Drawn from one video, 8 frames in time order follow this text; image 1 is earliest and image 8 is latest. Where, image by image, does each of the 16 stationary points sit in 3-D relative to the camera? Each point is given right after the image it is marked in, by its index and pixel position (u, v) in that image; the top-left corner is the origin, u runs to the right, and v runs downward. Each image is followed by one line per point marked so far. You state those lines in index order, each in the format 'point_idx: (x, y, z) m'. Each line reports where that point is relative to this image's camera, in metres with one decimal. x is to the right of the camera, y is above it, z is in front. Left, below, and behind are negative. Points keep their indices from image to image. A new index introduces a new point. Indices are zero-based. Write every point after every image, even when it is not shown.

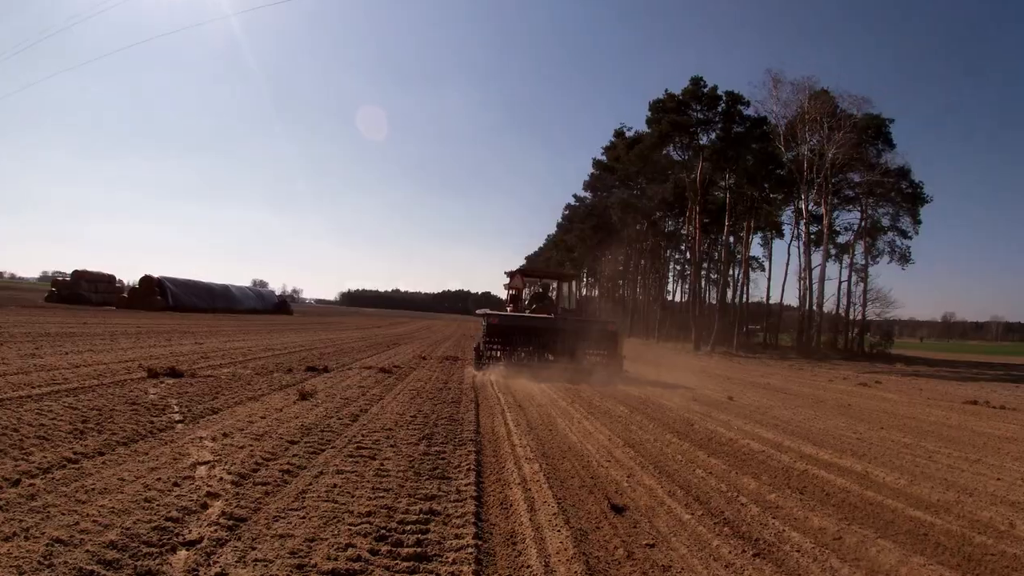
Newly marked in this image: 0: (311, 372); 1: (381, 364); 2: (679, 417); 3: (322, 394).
0: (-4.5, -1.9, +15.8) m
1: (-3.3, -1.9, +17.9) m
2: (+3.0, -2.3, +12.7) m
3: (-3.3, -1.8, +12.2) m
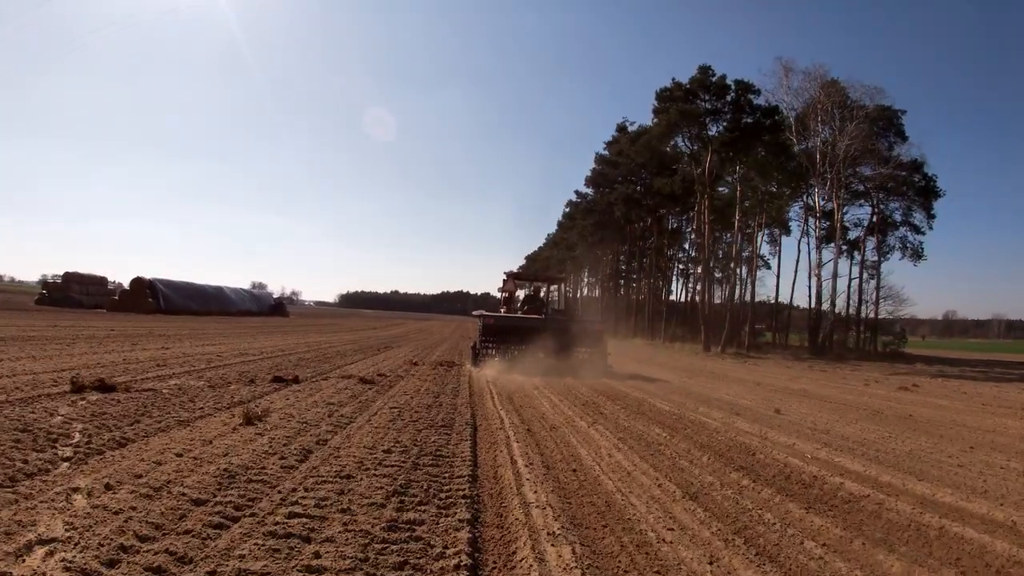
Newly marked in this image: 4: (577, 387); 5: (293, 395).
0: (-4.4, -1.8, +13.1) m
1: (-3.2, -1.8, +15.2) m
2: (+3.1, -2.2, +10.0) m
3: (-3.2, -1.7, +9.5) m
4: (+1.6, -2.2, +18.8) m
5: (-3.5, -1.7, +11.4) m
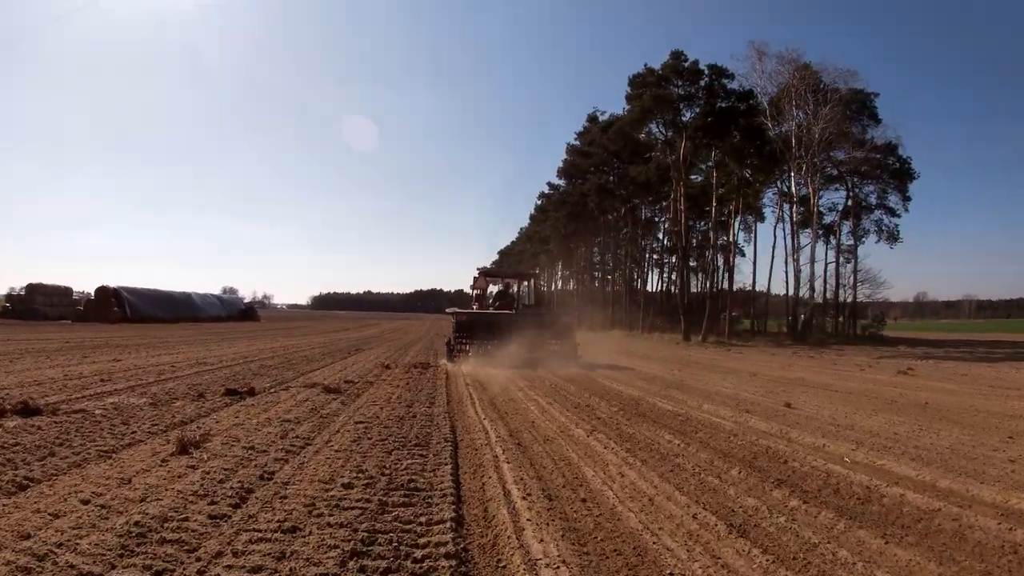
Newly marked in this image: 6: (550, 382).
0: (-4.6, -1.8, +11.5) m
1: (-3.5, -1.8, +13.6) m
2: (+3.0, -1.9, +8.7) m
3: (-3.3, -1.7, +7.9) m
4: (+1.2, -2.0, +17.4) m
5: (-3.7, -1.7, +9.9) m
6: (+0.8, -2.0, +16.3) m
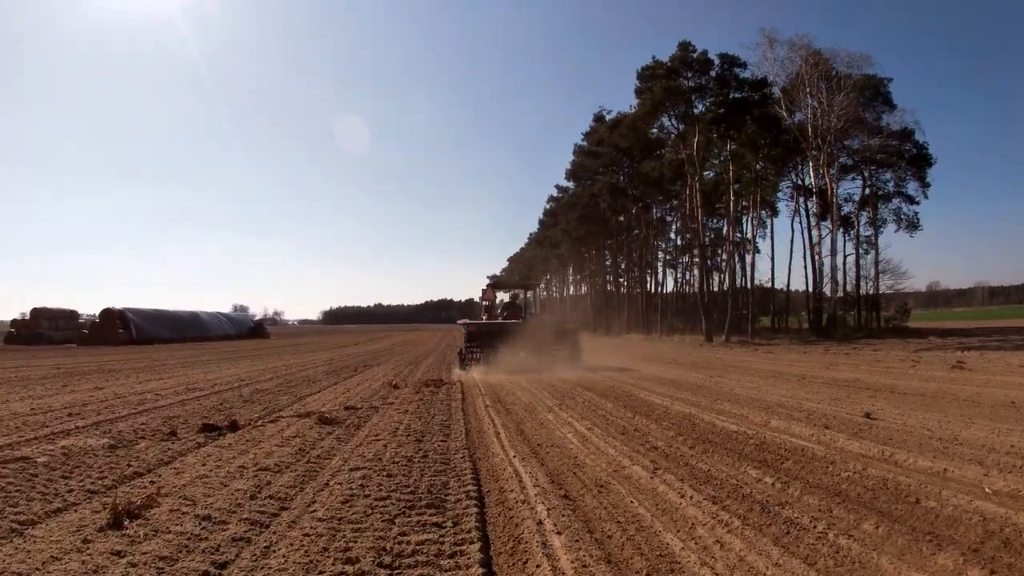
0: (-4.2, -2.0, +9.7) m
1: (-3.1, -2.0, +11.7) m
2: (+3.4, -1.8, +6.7) m
3: (-2.9, -1.8, +6.1) m
4: (+1.7, -2.1, +15.5) m
5: (-3.3, -1.9, +8.0) m
6: (+1.2, -2.0, +14.4) m
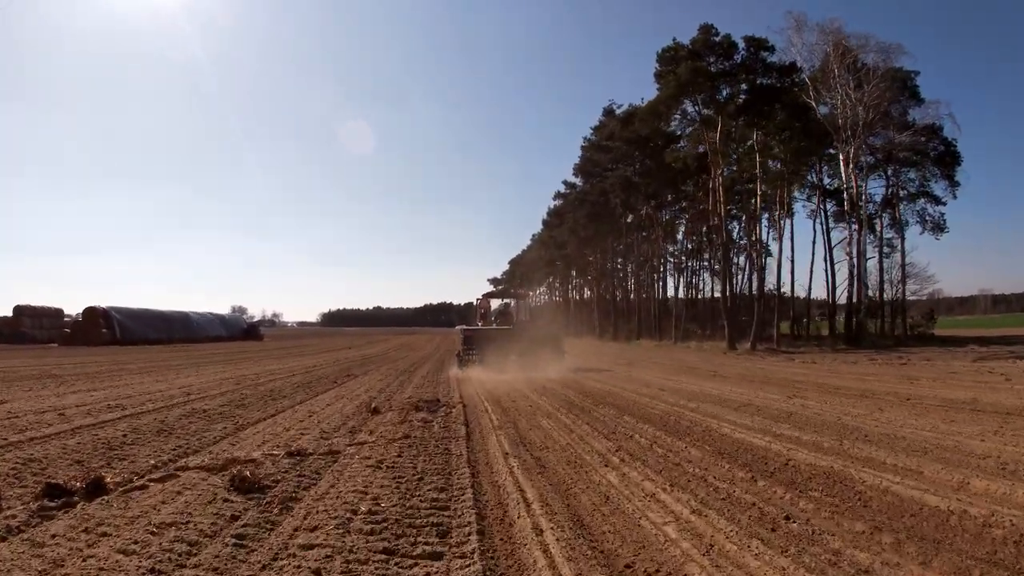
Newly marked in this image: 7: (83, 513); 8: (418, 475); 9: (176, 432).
0: (-3.8, -1.8, +5.6) m
1: (-2.7, -1.7, +7.7) m
2: (+3.8, -1.6, +2.7) m
3: (-2.6, -1.6, +2.0) m
4: (+2.0, -1.9, +11.4) m
5: (-3.0, -1.6, +3.9) m
6: (+1.6, -1.9, +10.4) m
7: (-3.5, -1.7, +5.9) m
8: (-0.8, -1.6, +6.3) m
9: (-4.7, -2.0, +10.0) m
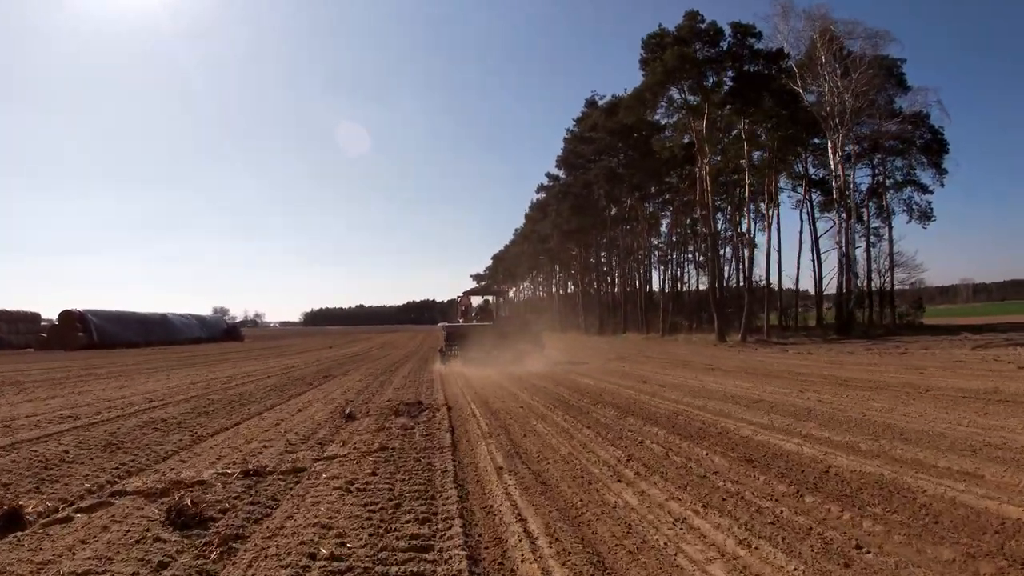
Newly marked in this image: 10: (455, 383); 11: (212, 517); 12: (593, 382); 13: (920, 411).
0: (-3.8, -1.7, +4.5) m
1: (-2.8, -1.7, +6.6) m
2: (+3.8, -1.5, +1.7) m
3: (-2.5, -1.5, +0.9) m
4: (+1.9, -1.7, +10.4) m
5: (-2.9, -1.6, +2.8) m
6: (+1.5, -1.7, +9.4) m
7: (-3.5, -1.7, +4.8) m
8: (-0.8, -1.5, +5.2) m
9: (-4.8, -1.9, +8.8) m
10: (-1.4, -2.3, +17.1) m
11: (-2.1, -1.6, +5.1) m
12: (+1.7, -1.9, +14.5) m
13: (+6.0, -1.8, +10.4) m
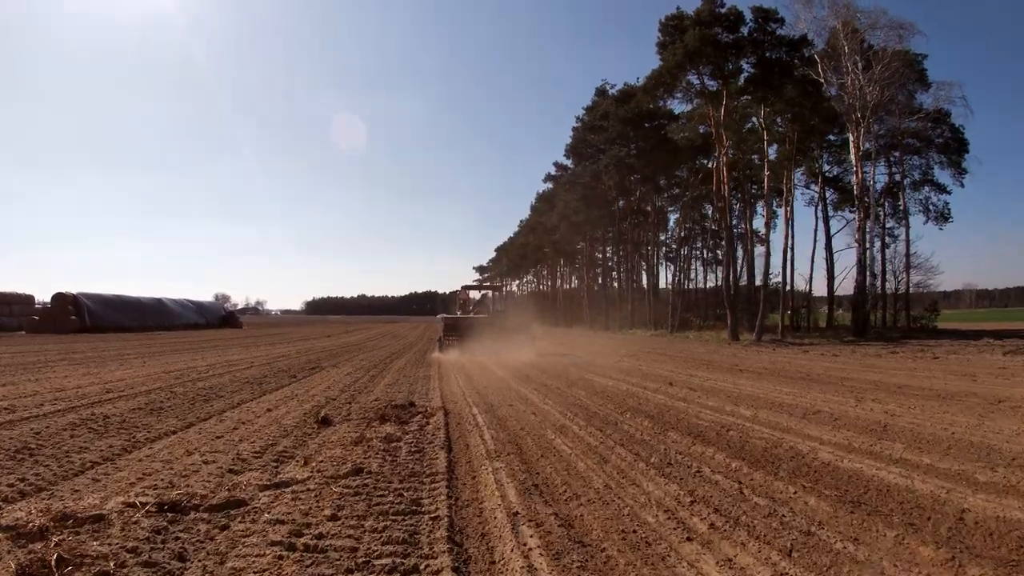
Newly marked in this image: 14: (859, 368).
0: (-3.7, -1.4, +2.7) m
1: (-2.6, -1.4, +4.8) m
2: (+3.9, -1.4, 0.0) m
3: (-2.4, -1.3, -0.9) m
4: (+2.0, -1.5, +8.6) m
5: (-2.8, -1.3, +1.1) m
6: (+1.6, -1.5, +7.6) m
7: (-3.4, -1.4, +3.0) m
8: (-0.7, -1.3, +3.5) m
9: (-4.7, -1.6, +7.1) m
10: (-1.2, -2.0, +15.4) m
11: (-2.0, -1.3, +3.3) m
12: (+1.8, -1.7, +12.7) m
13: (+6.1, -1.7, +8.6) m
14: (+9.9, -2.2, +19.7) m
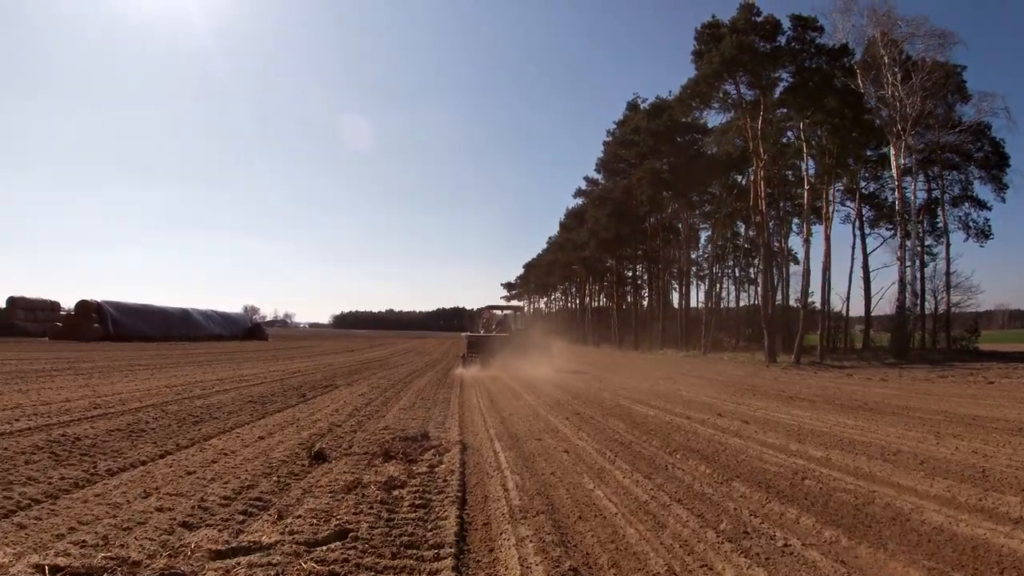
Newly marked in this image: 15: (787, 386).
0: (-3.7, -1.4, +1.6) m
1: (-2.5, -1.4, +3.7) m
2: (+3.9, -1.4, -1.4) m
3: (-2.4, -1.2, -2.0) m
4: (+2.3, -1.7, +7.3) m
5: (-2.8, -1.3, -0.1) m
6: (+1.9, -1.7, +6.3) m
7: (-3.3, -1.4, +1.9) m
8: (-0.6, -1.3, +2.3) m
9: (-4.5, -1.7, +6.0) m
10: (-0.7, -2.3, +14.2) m
11: (-1.9, -1.3, +2.2) m
12: (+2.3, -2.0, +11.4) m
13: (+6.4, -2.0, +7.1) m
14: (+10.5, -2.7, +18.0) m
15: (+7.8, -2.7, +19.4) m
